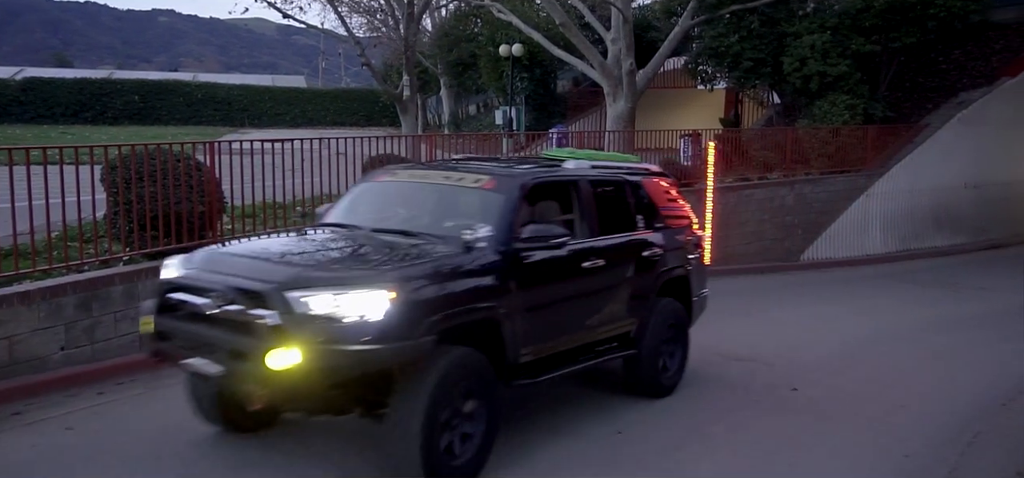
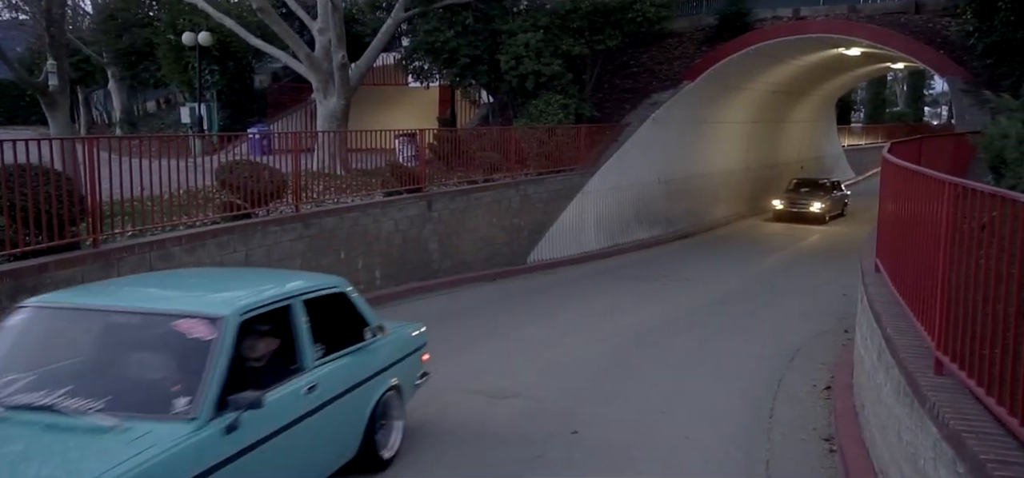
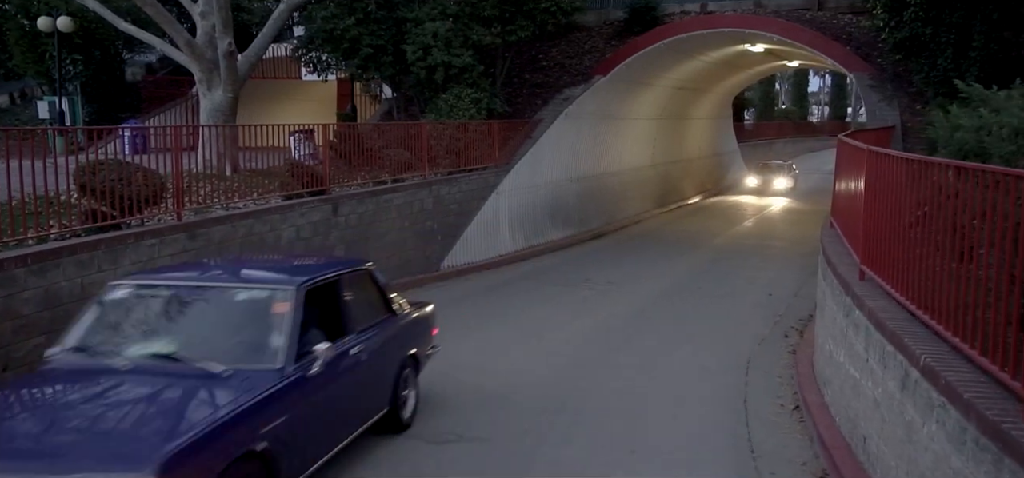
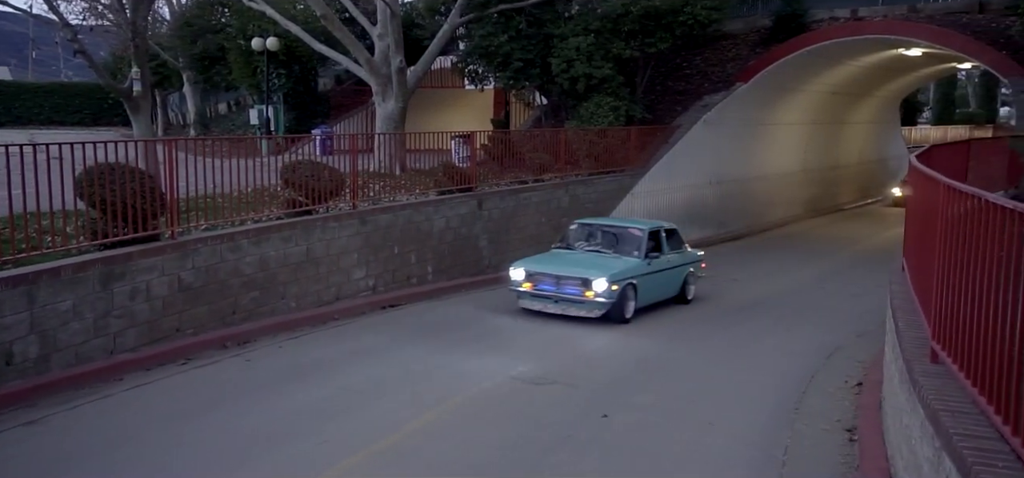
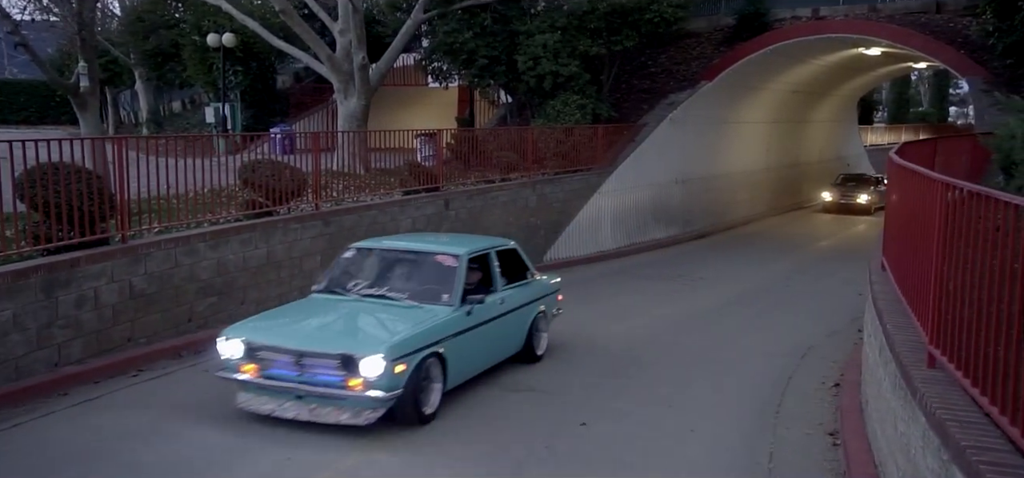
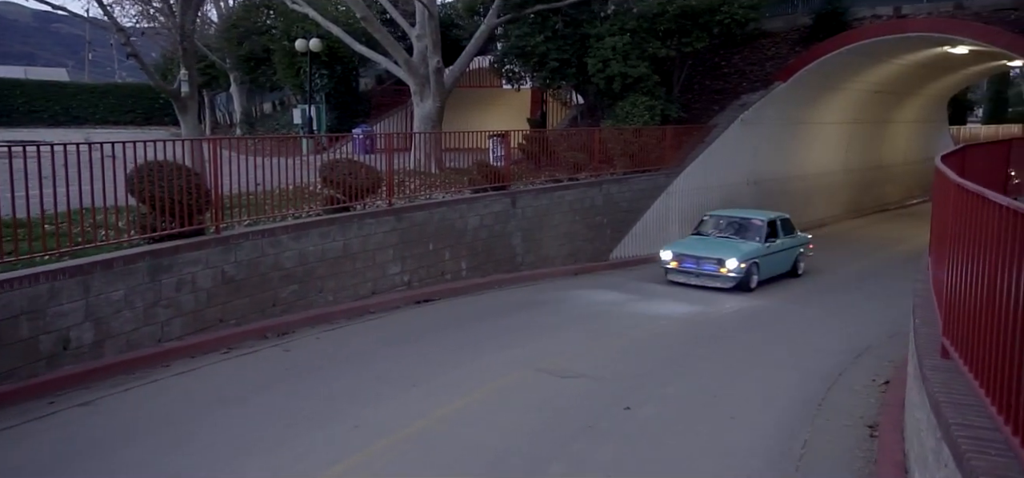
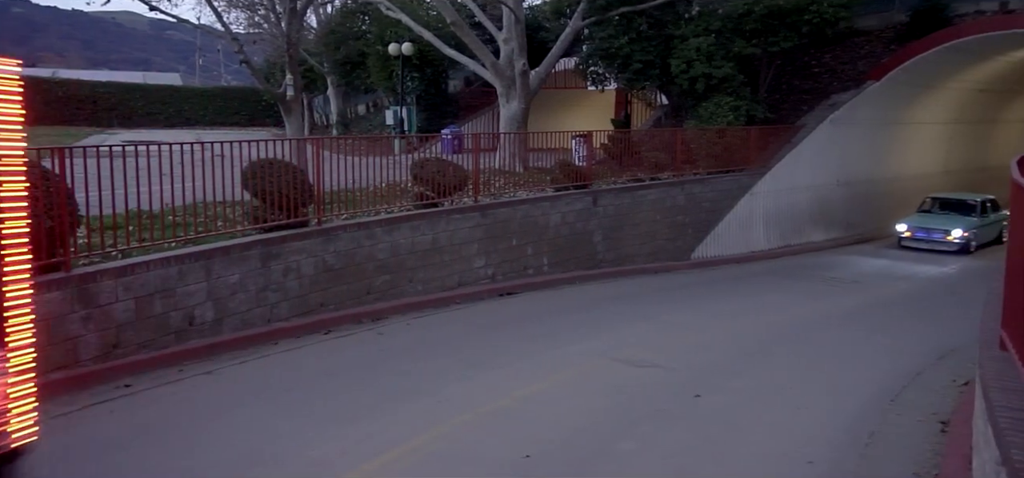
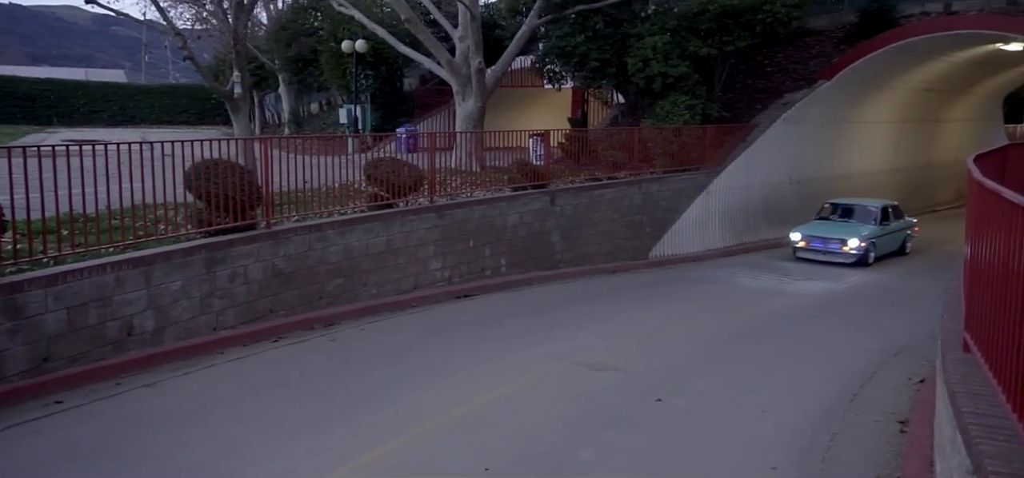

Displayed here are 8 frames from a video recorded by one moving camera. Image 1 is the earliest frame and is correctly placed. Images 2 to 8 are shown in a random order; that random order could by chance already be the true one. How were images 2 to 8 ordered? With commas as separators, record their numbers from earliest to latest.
7, 8, 6, 4, 5, 2, 3
